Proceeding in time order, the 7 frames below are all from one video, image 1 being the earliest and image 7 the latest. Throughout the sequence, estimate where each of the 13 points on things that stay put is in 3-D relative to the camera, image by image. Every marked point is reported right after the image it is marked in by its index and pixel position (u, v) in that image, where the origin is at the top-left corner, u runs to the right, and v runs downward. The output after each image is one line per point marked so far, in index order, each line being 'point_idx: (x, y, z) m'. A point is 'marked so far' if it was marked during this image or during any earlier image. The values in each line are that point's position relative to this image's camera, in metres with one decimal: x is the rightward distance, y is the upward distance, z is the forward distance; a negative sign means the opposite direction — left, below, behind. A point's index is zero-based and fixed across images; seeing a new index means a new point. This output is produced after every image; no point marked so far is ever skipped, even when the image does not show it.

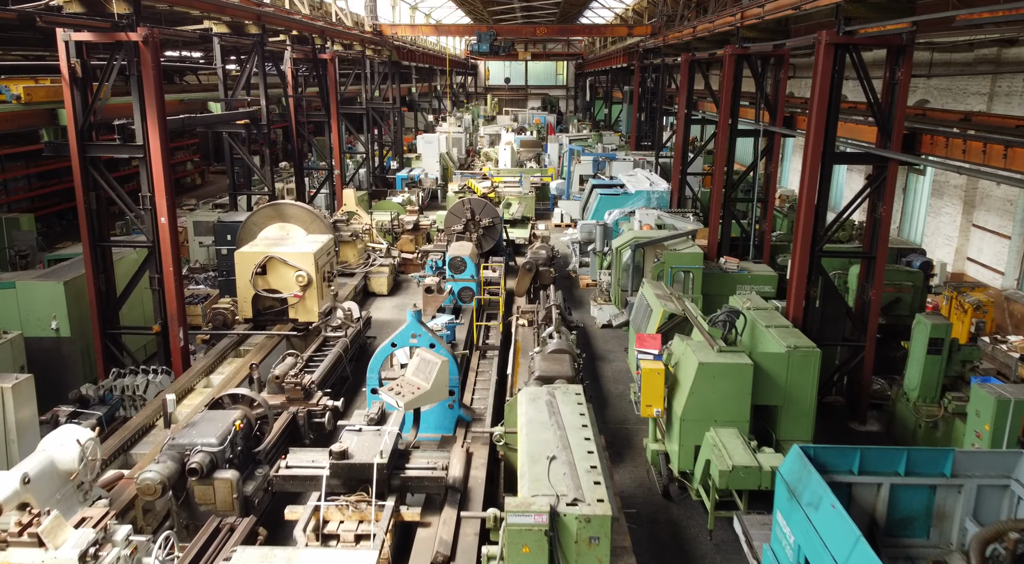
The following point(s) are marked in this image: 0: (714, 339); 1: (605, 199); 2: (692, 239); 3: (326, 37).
0: (+1.8, -0.5, +6.1) m
1: (+1.8, +1.6, +13.4) m
2: (+2.3, +0.6, +8.9) m
3: (-3.5, +4.6, +13.0) m
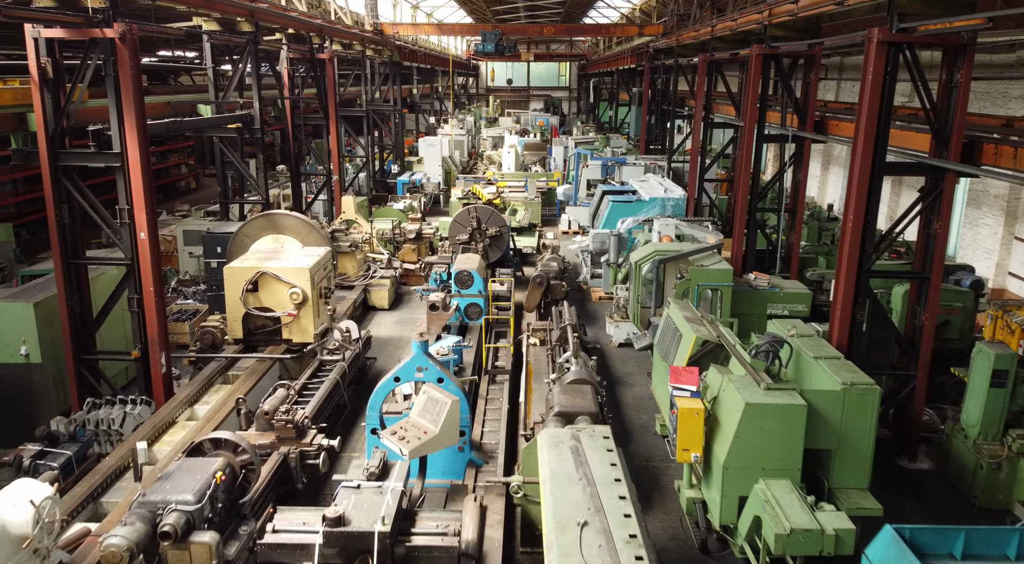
0: (+1.9, -0.7, +5.5) m
1: (+1.9, +1.4, +12.7) m
2: (+2.4, +0.3, +8.2) m
3: (-3.3, +4.4, +12.3) m
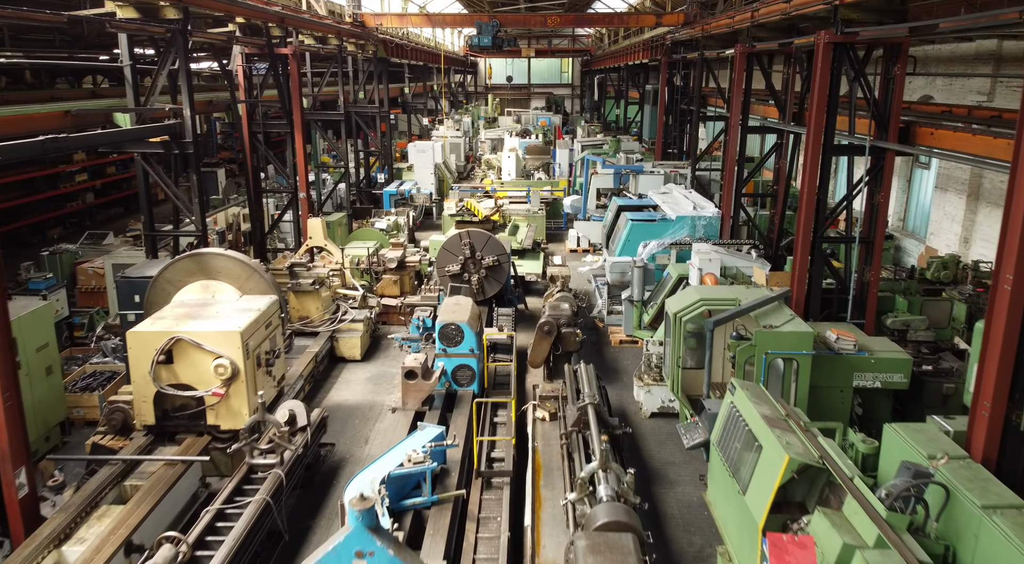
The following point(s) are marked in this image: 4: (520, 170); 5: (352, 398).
0: (+1.9, -1.3, +3.5) m
1: (+1.9, +0.8, +10.7) m
2: (+2.4, -0.2, +6.2) m
3: (-3.3, +3.8, +10.3) m
4: (+0.2, +3.2, +19.7) m
5: (-1.8, -1.3, +7.7) m
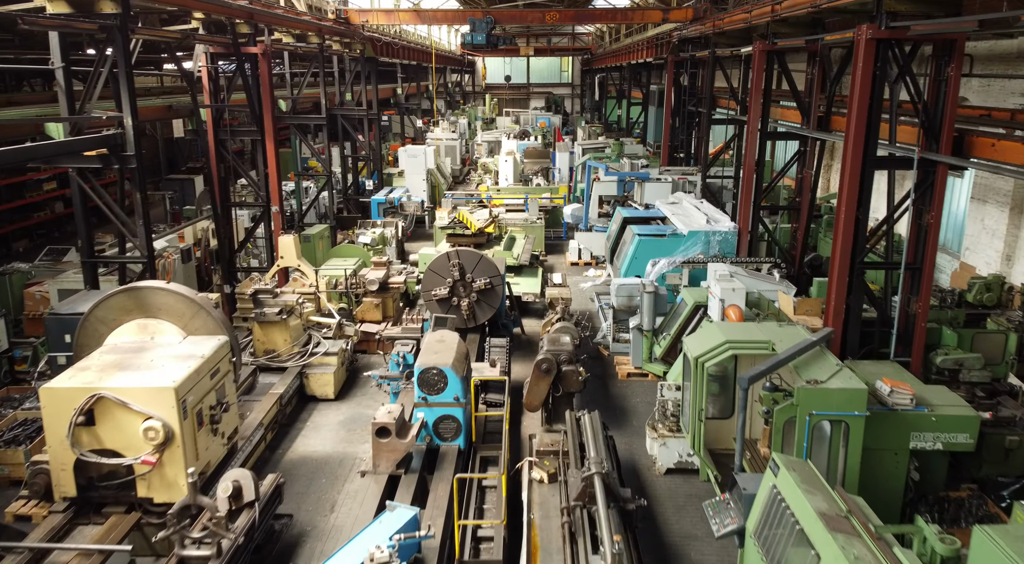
0: (+1.9, -1.6, +2.4) m
1: (+1.9, +0.5, +9.7) m
2: (+2.4, -0.5, +5.2) m
3: (-3.4, +3.5, +9.3) m
4: (+0.1, +2.9, +18.6) m
5: (-1.8, -1.6, +6.7) m
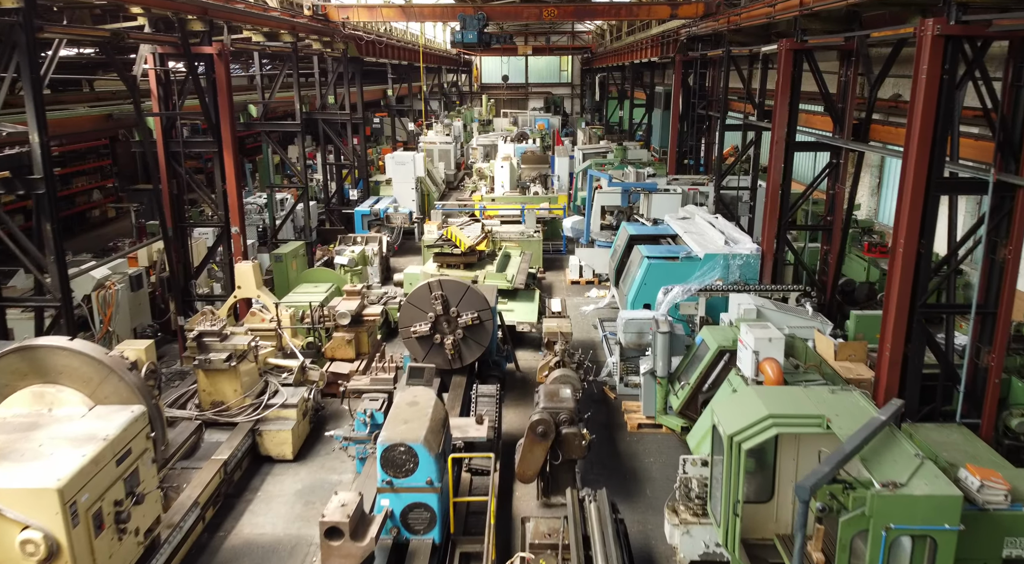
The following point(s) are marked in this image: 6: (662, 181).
0: (+1.8, -2.0, +1.3) m
1: (+1.8, +0.2, +8.5) m
2: (+2.3, -0.9, +4.0) m
3: (-3.5, +3.1, +8.1) m
4: (0.0, +2.5, +17.5) m
5: (-1.9, -2.0, +5.6) m
6: (+2.7, +1.8, +12.6) m
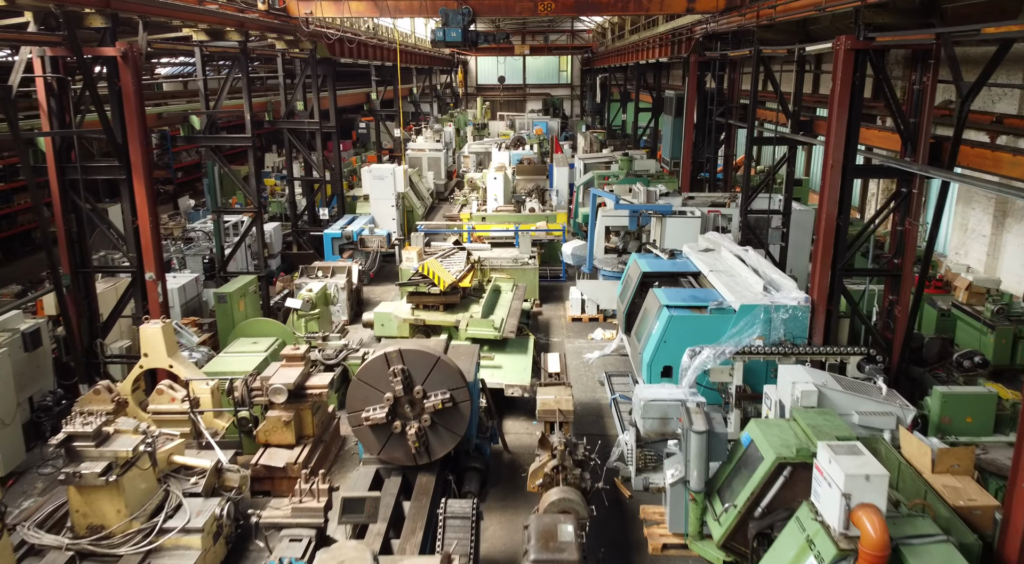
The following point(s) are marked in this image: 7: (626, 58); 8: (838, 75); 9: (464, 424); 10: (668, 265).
0: (+1.7, -2.6, -0.4) m
1: (+1.6, -0.4, +6.8) m
2: (+2.2, -1.5, +2.3) m
3: (-3.7, +2.5, +6.4) m
4: (-0.1, +1.9, +15.8) m
5: (-2.1, -2.6, +3.9) m
6: (+2.6, +1.3, +10.9) m
7: (+3.2, +6.4, +19.8) m
8: (+3.0, +1.9, +6.5) m
9: (-0.4, -1.2, +5.8) m
10: (+1.9, +0.2, +8.5) m
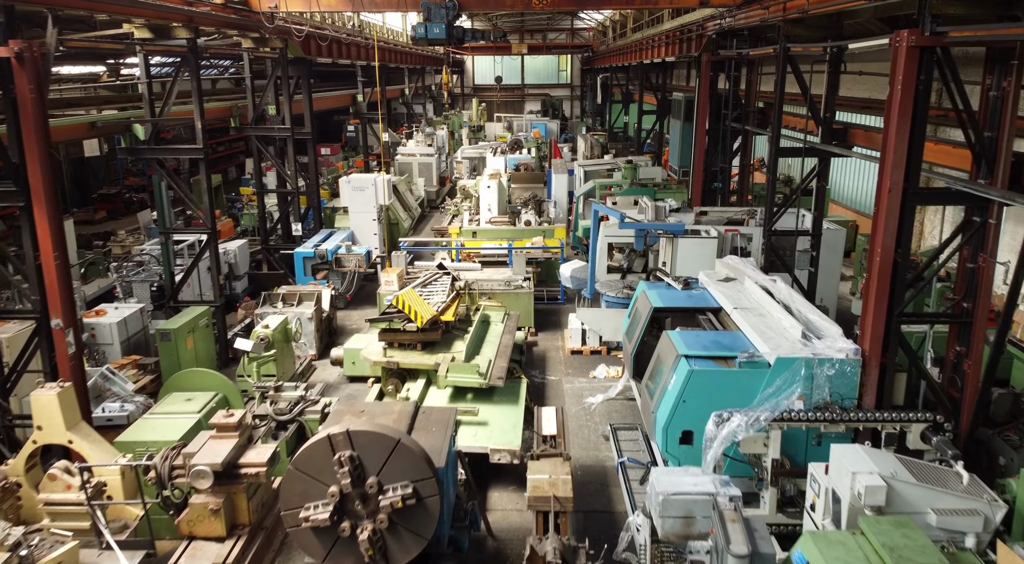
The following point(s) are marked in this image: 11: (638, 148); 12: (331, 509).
0: (+1.5, -3.0, -1.6) m
1: (+1.5, -0.8, +5.6) m
2: (+2.0, -1.9, +1.1) m
3: (-3.8, +2.1, +5.2) m
4: (-0.2, +1.6, +14.5) m
5: (-2.2, -3.0, +2.7) m
6: (+2.5, +0.9, +9.7) m
7: (+3.1, +6.0, +18.5) m
8: (+2.9, +1.5, +5.3) m
9: (-0.5, -1.6, +4.6) m
10: (+1.8, -0.2, +7.3) m
11: (+3.4, +3.7, +19.2) m
12: (-1.1, -1.4, +4.4) m
